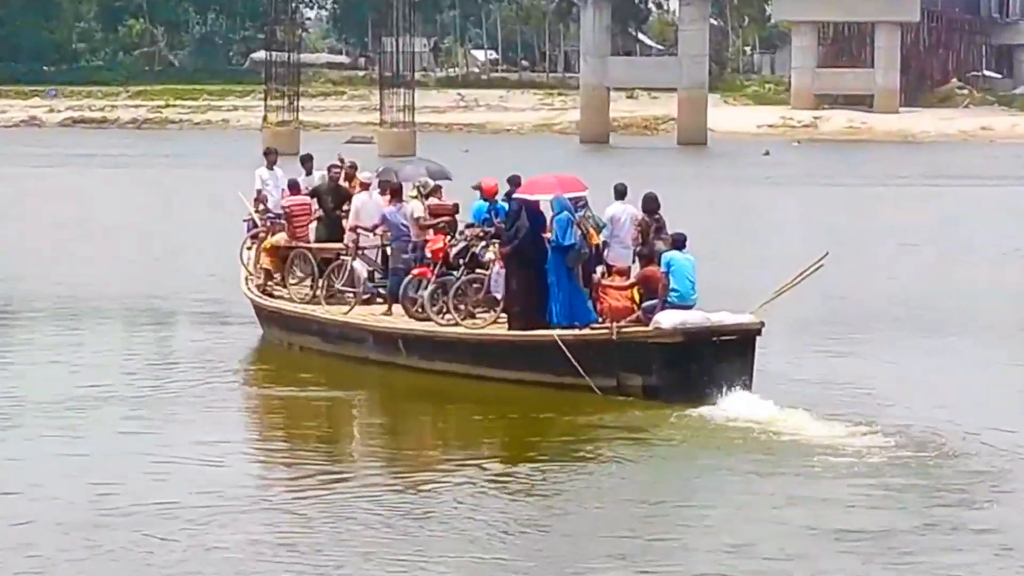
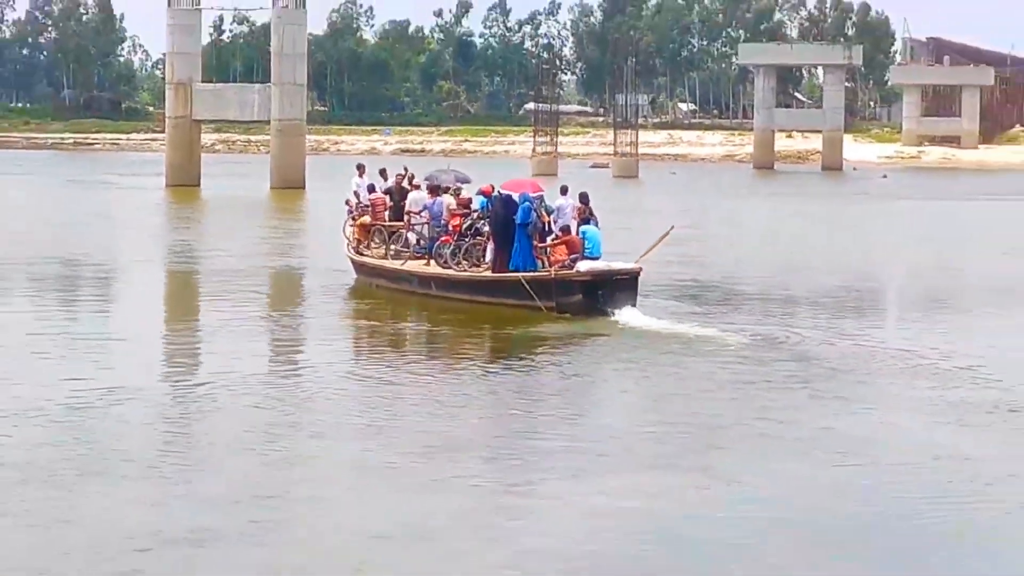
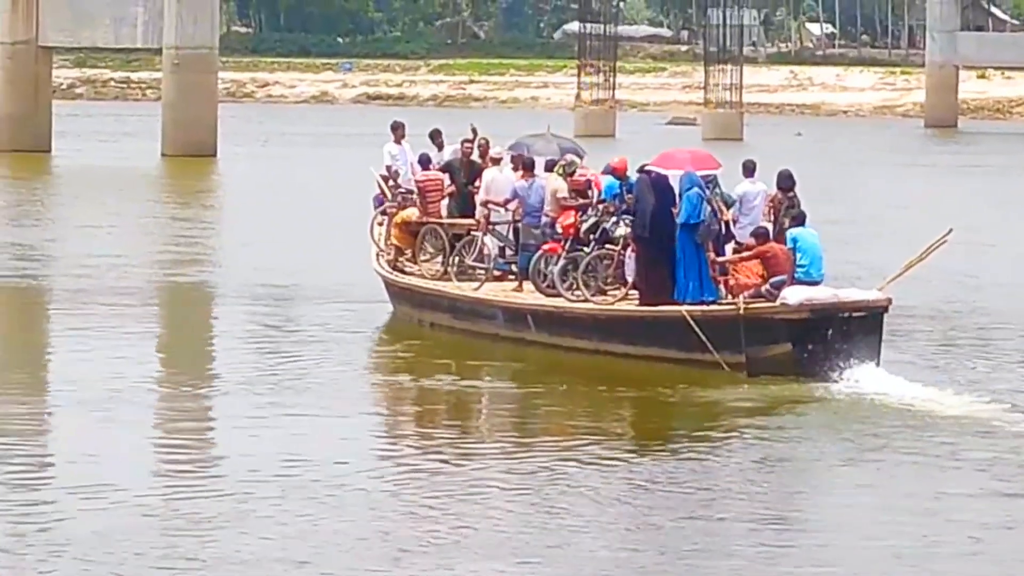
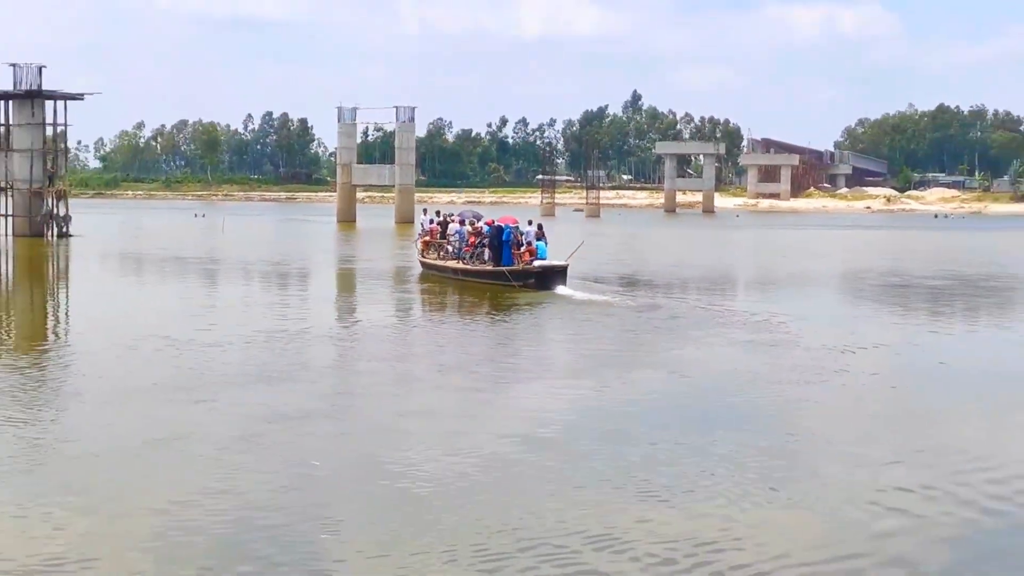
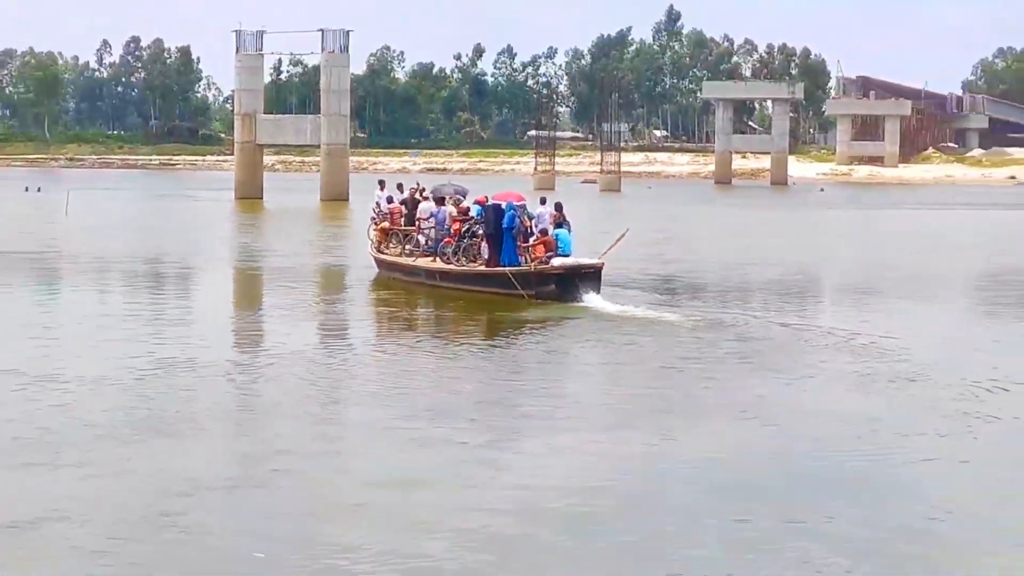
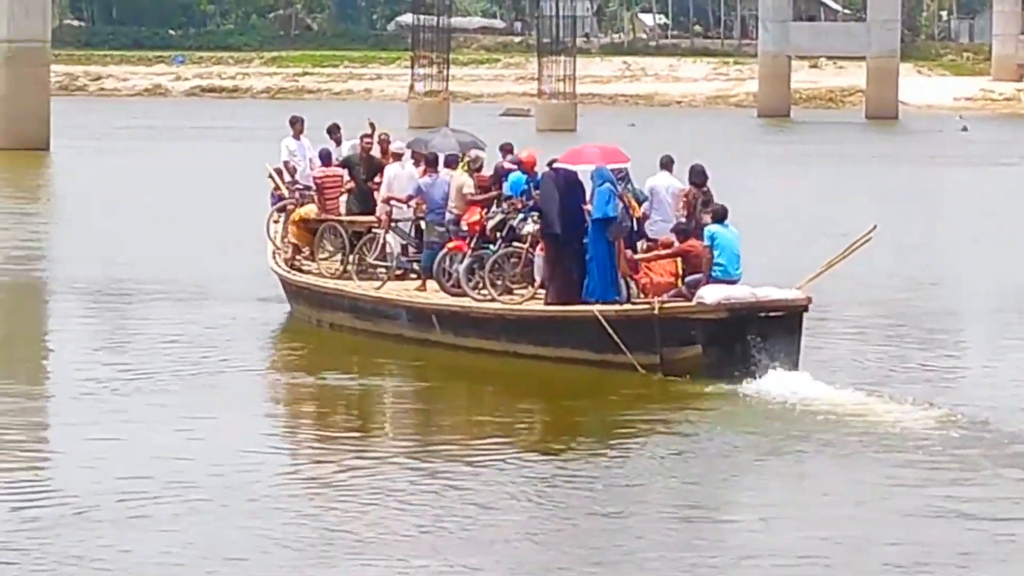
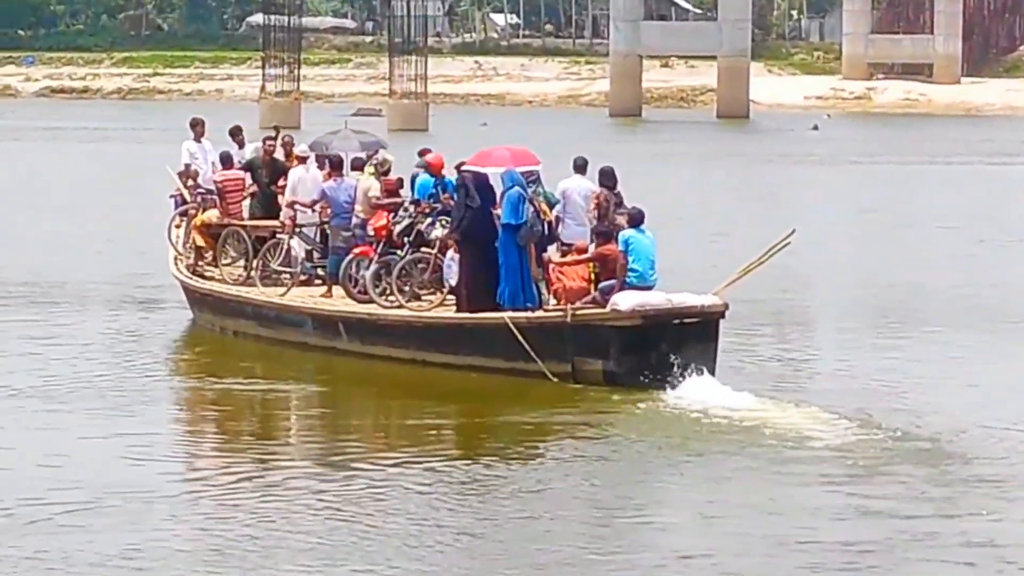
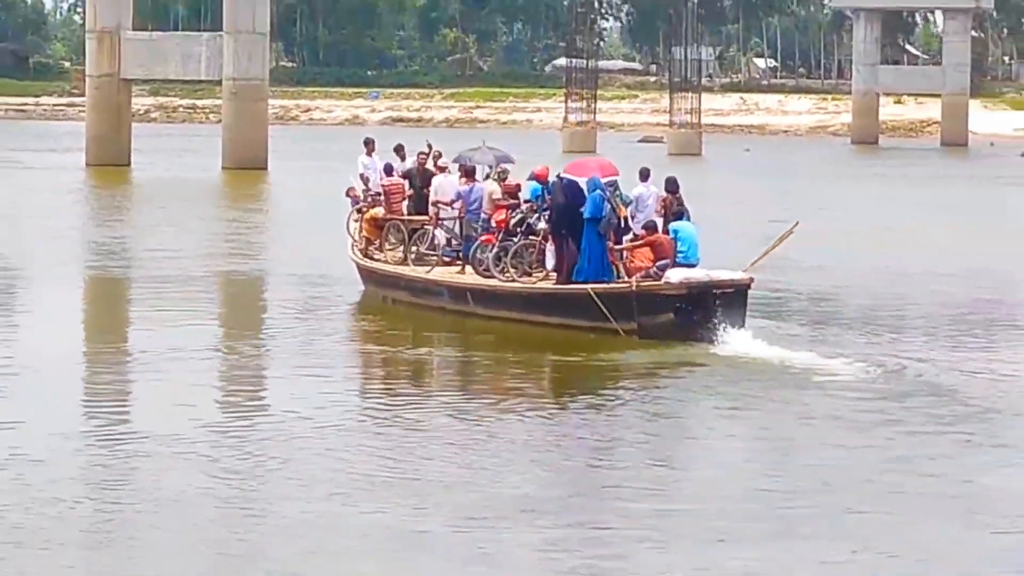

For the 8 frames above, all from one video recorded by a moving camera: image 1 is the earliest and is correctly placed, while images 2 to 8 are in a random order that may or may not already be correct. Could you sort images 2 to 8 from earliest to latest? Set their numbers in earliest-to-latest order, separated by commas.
7, 6, 3, 8, 2, 5, 4
